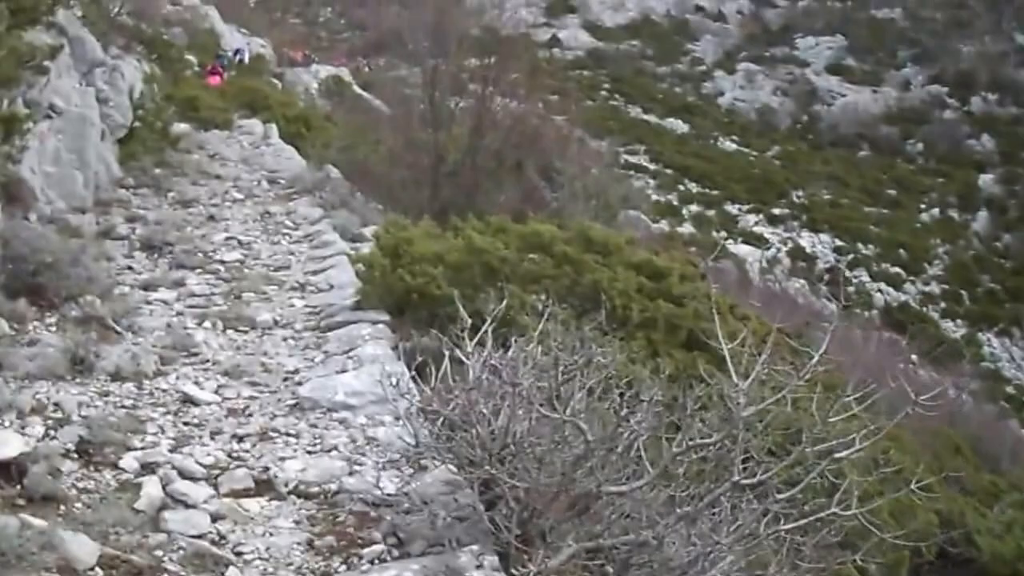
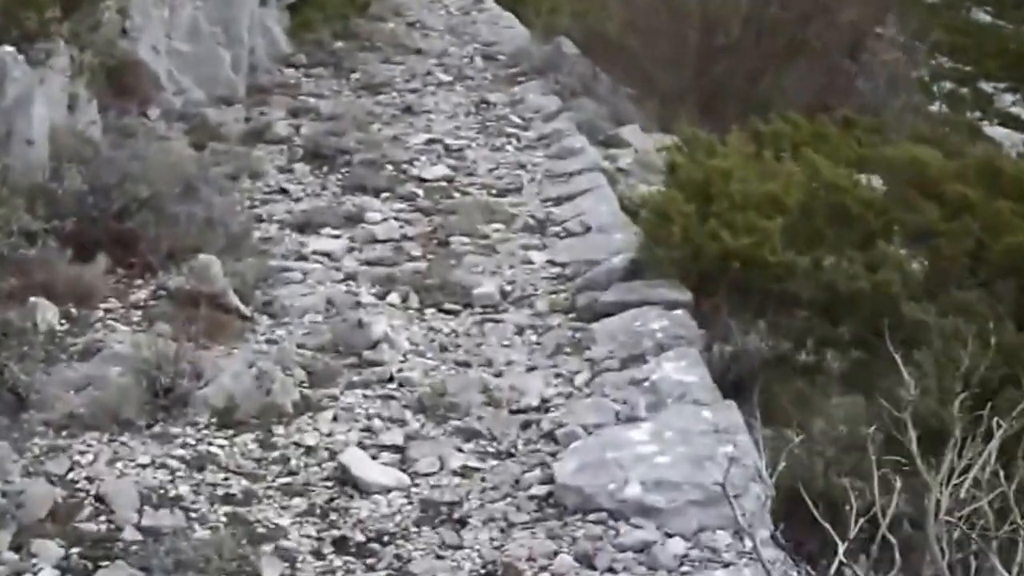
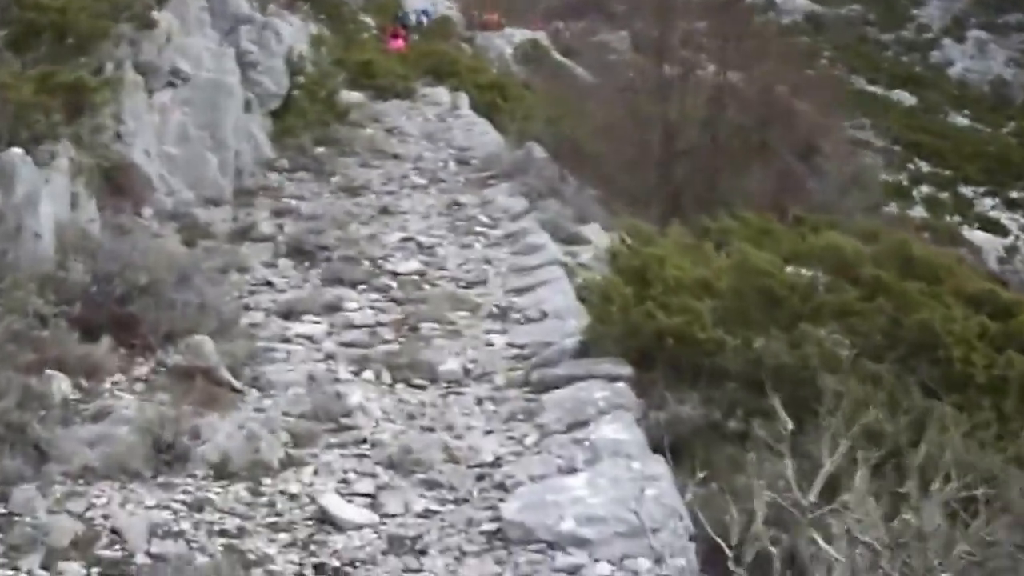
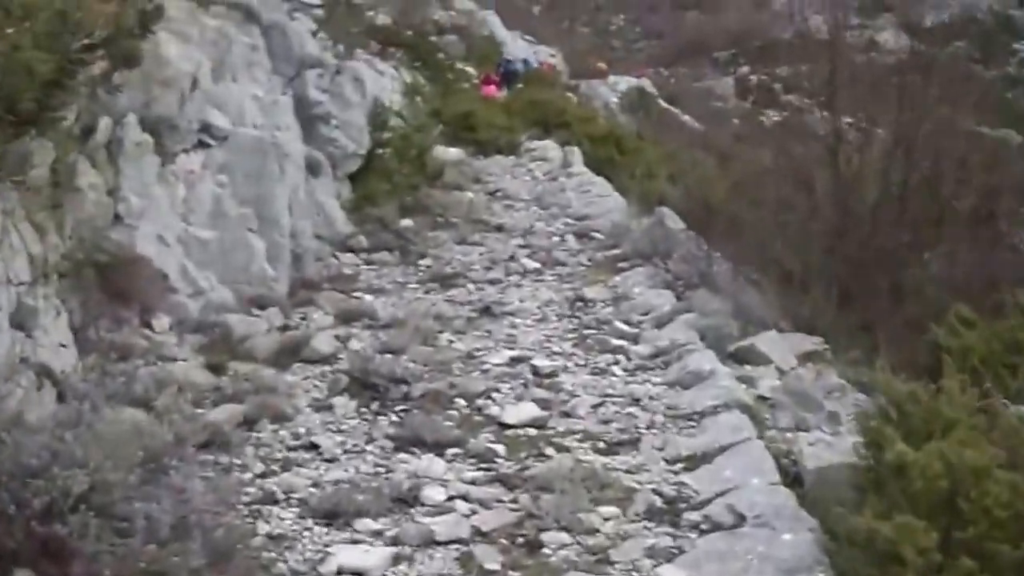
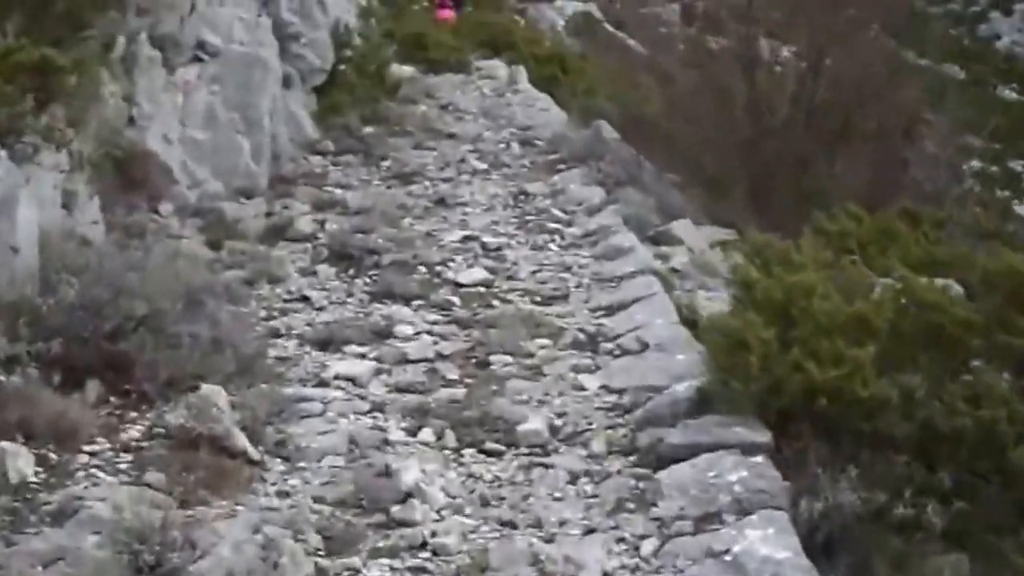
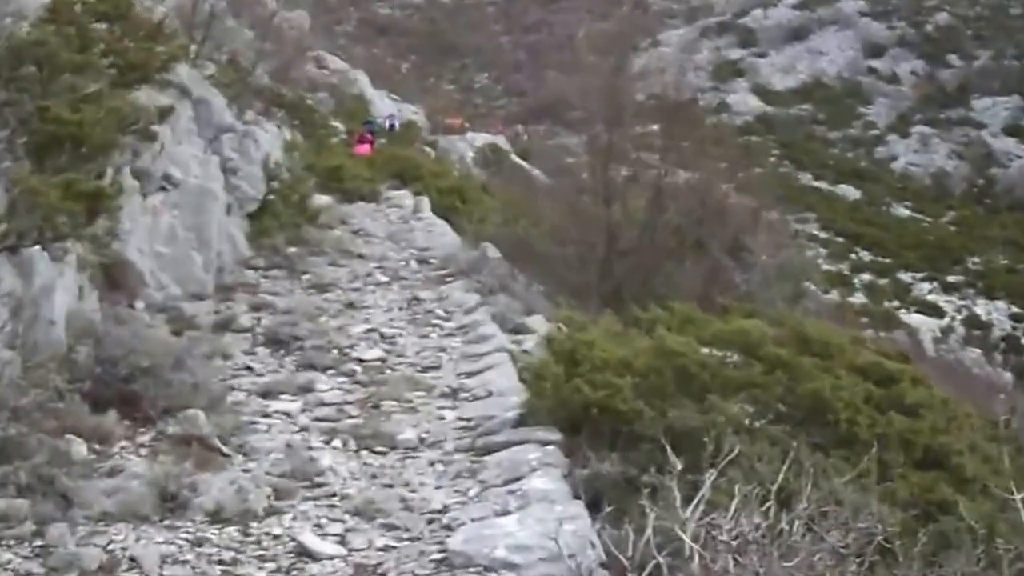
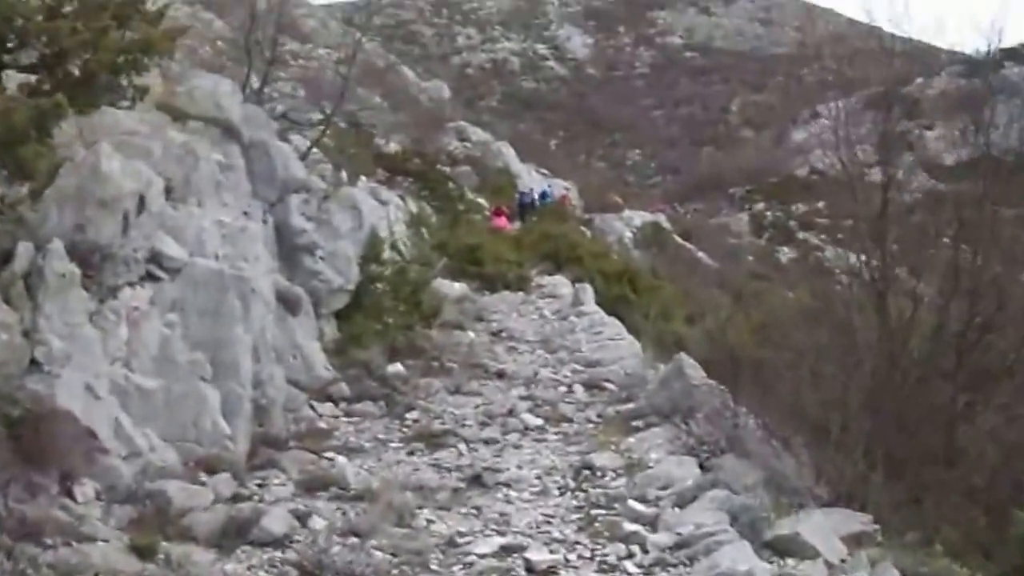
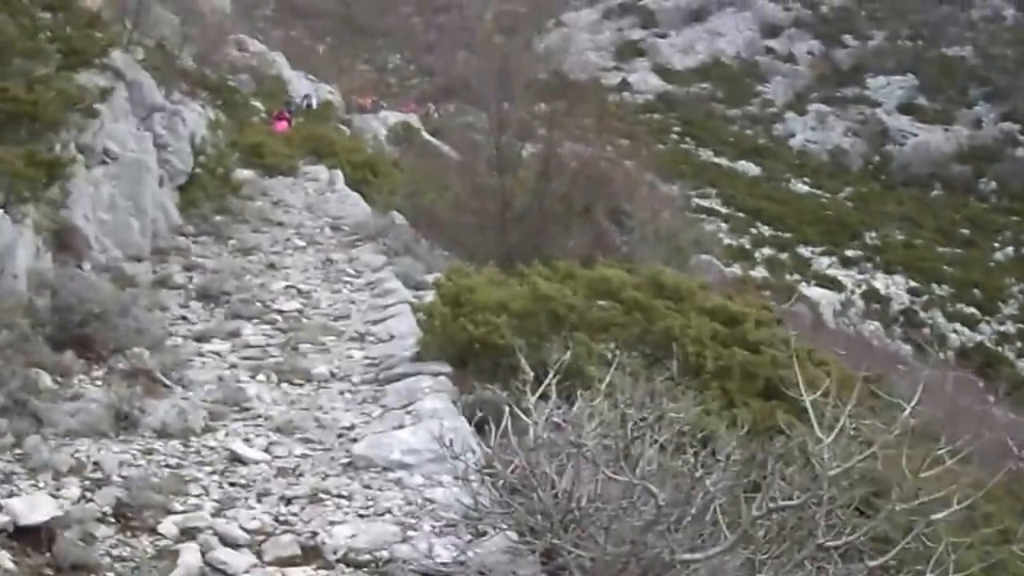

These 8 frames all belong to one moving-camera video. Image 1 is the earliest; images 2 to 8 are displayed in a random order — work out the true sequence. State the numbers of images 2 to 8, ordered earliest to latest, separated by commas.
8, 6, 3, 2, 5, 4, 7
